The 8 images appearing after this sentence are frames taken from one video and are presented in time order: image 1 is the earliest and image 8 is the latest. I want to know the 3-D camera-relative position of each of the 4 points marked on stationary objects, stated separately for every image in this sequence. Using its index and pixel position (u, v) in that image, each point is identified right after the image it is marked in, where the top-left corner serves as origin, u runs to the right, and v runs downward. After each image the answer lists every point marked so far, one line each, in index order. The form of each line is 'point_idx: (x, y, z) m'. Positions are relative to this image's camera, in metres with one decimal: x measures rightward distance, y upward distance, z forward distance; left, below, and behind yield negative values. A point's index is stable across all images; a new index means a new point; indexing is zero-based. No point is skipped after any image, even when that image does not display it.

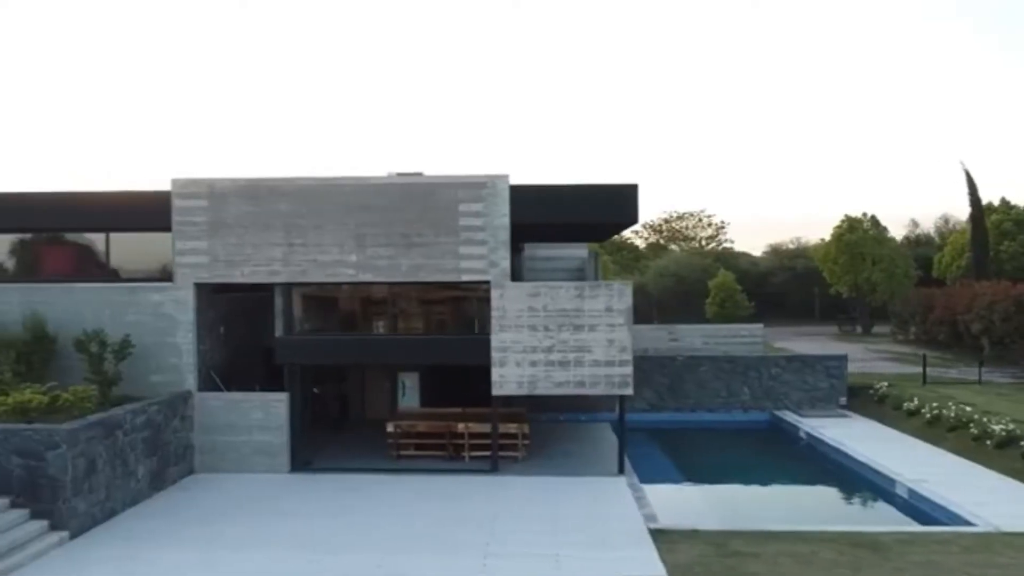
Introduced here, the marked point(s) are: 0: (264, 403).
0: (-5.0, -2.3, +14.9) m
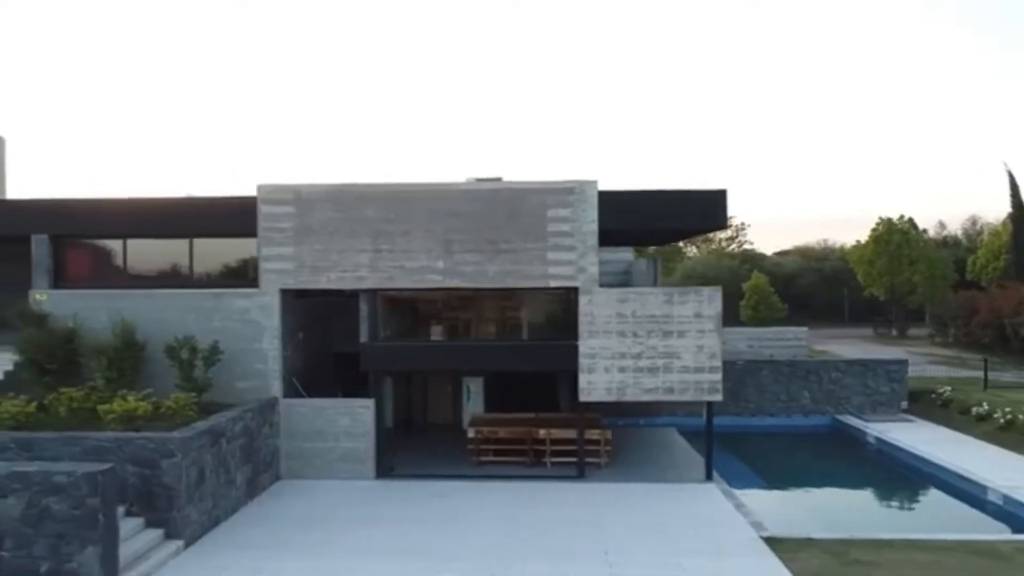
0: (-3.2, -2.4, +14.9) m
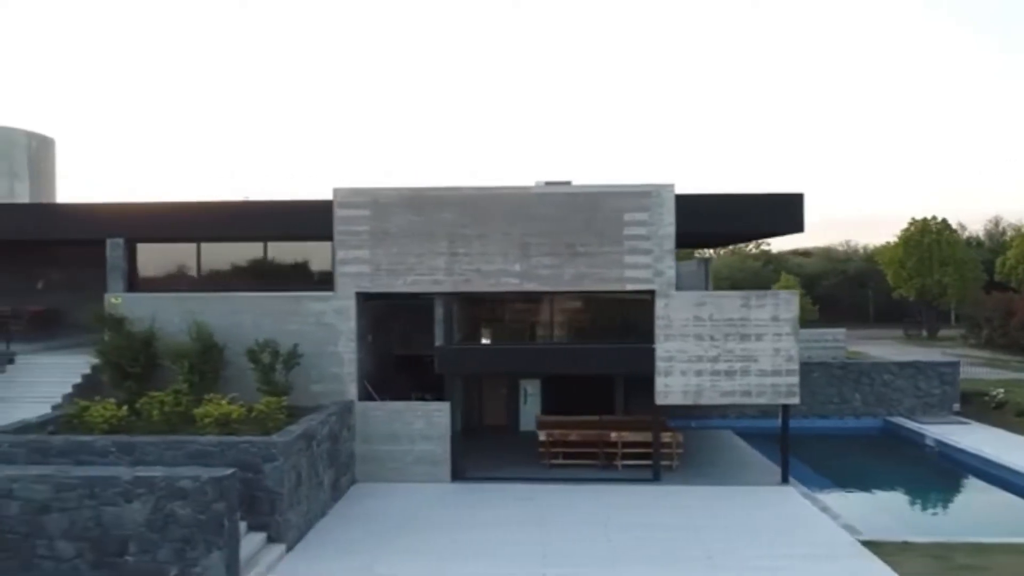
0: (-1.7, -2.5, +14.9) m
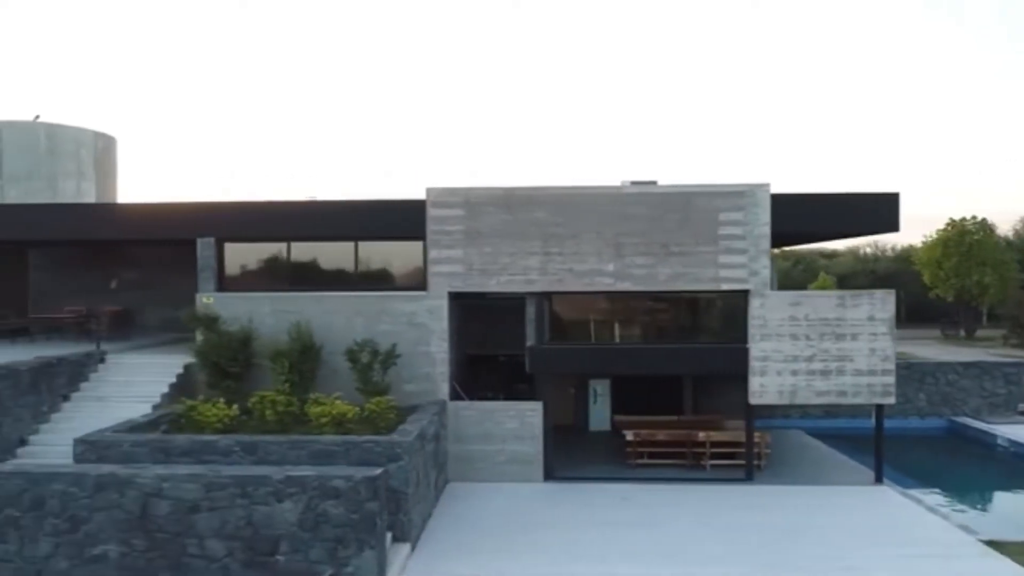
0: (+0.1, -2.5, +14.9) m
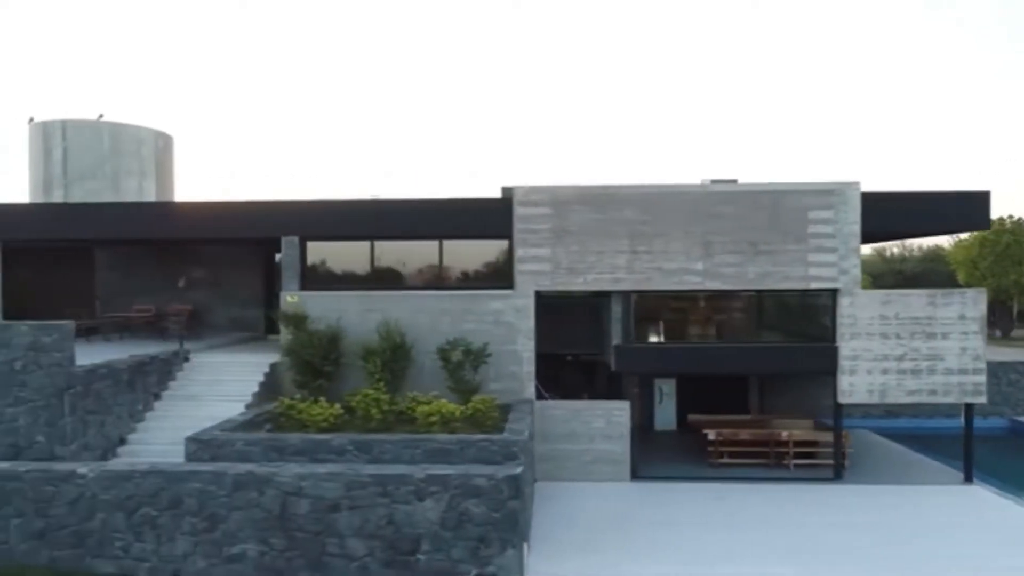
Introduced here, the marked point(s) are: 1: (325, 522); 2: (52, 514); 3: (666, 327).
0: (+1.9, -2.5, +14.8) m
1: (-2.3, -2.9, +9.1) m
2: (-5.8, -2.8, +9.3) m
3: (+3.1, -0.8, +15.1) m
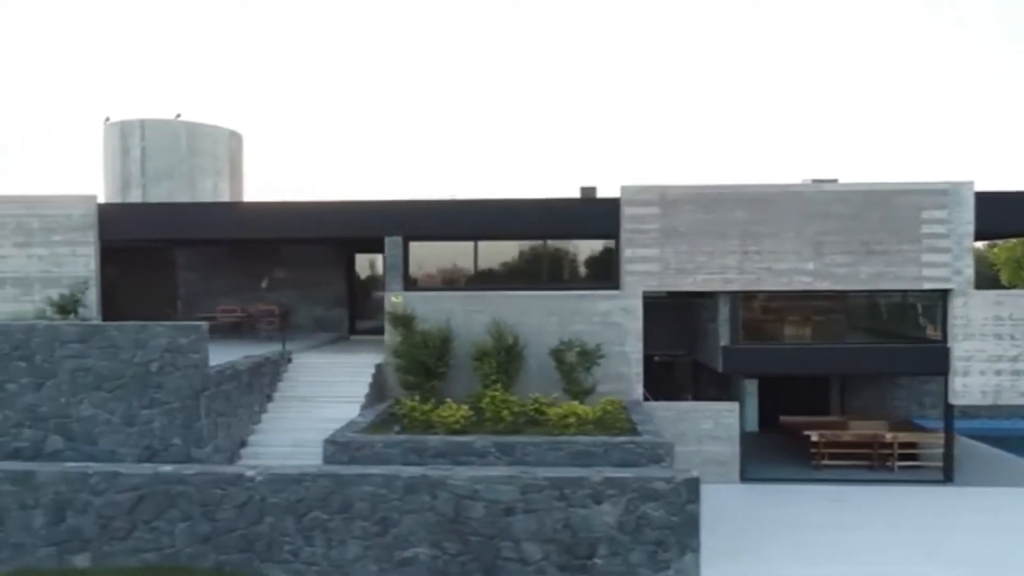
0: (+4.0, -2.5, +14.7) m
1: (-0.2, -2.9, +9.0) m
2: (-3.6, -2.9, +9.2) m
3: (+5.3, -0.8, +15.0) m
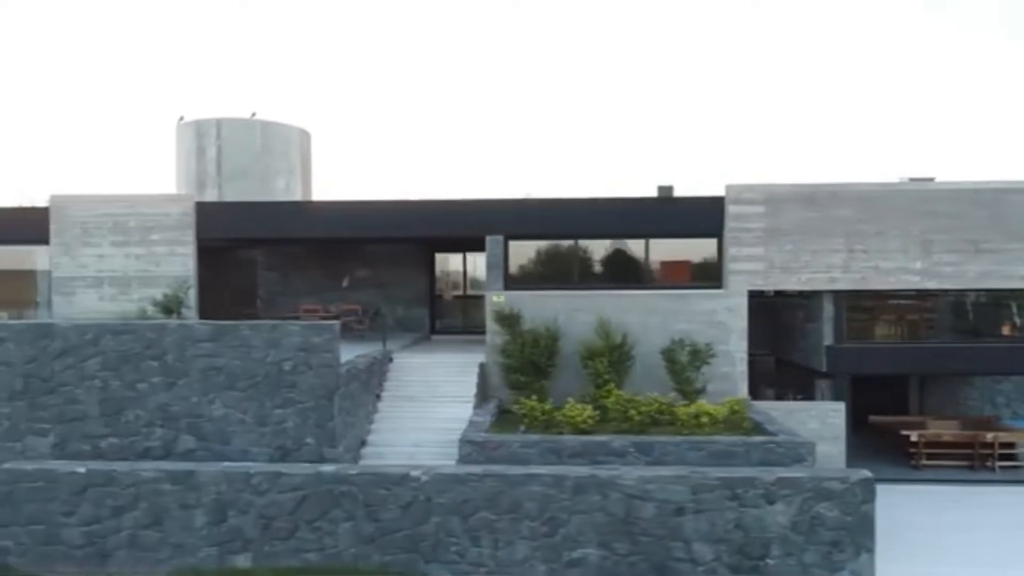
0: (+6.1, -2.5, +14.6) m
1: (+1.9, -2.9, +8.9) m
2: (-1.6, -2.8, +9.1) m
3: (+7.3, -0.8, +14.9) m
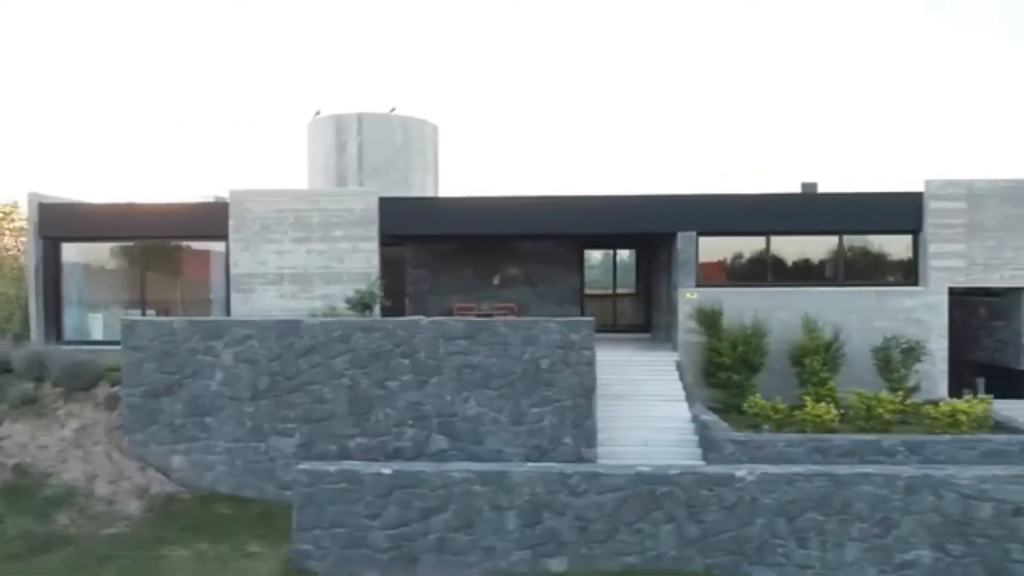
0: (+10.0, -2.4, +14.5) m
1: (+5.8, -2.8, +8.7) m
2: (+2.3, -2.8, +8.9) m
3: (+11.2, -0.7, +14.7) m
